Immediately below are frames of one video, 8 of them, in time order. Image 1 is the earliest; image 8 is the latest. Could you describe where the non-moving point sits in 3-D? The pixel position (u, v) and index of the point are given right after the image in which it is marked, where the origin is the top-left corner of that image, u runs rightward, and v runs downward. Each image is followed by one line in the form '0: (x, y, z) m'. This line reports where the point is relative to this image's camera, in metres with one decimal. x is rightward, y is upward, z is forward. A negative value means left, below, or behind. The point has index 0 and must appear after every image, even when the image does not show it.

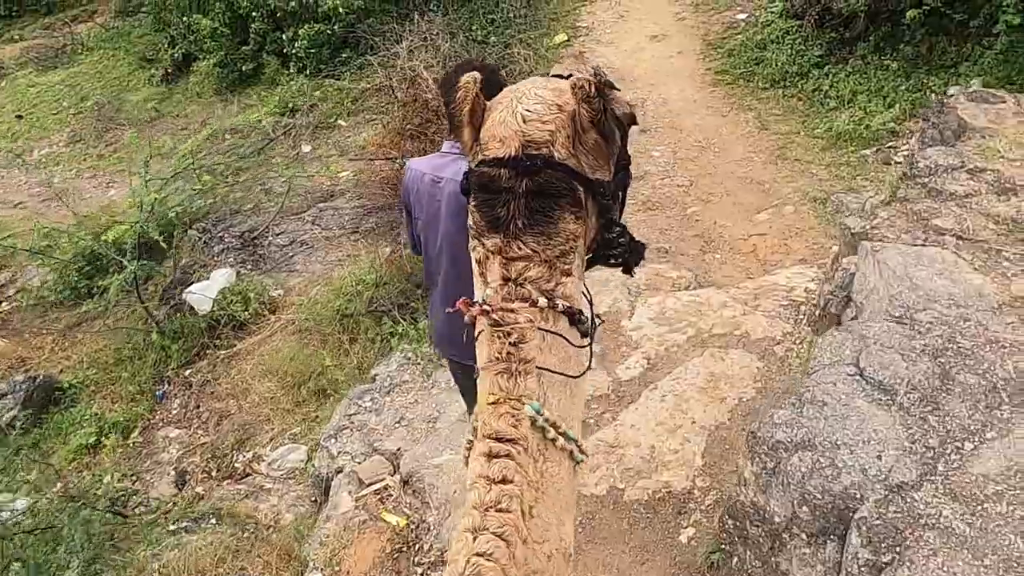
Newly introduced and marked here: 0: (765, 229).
0: (+2.4, +0.6, +7.3) m
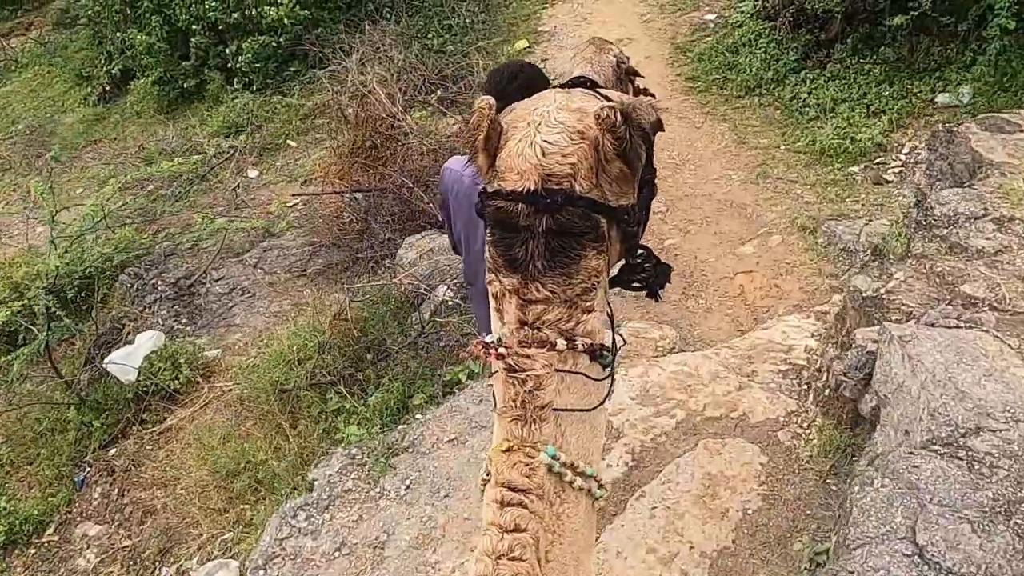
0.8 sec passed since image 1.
0: (+2.1, +0.2, +6.6) m
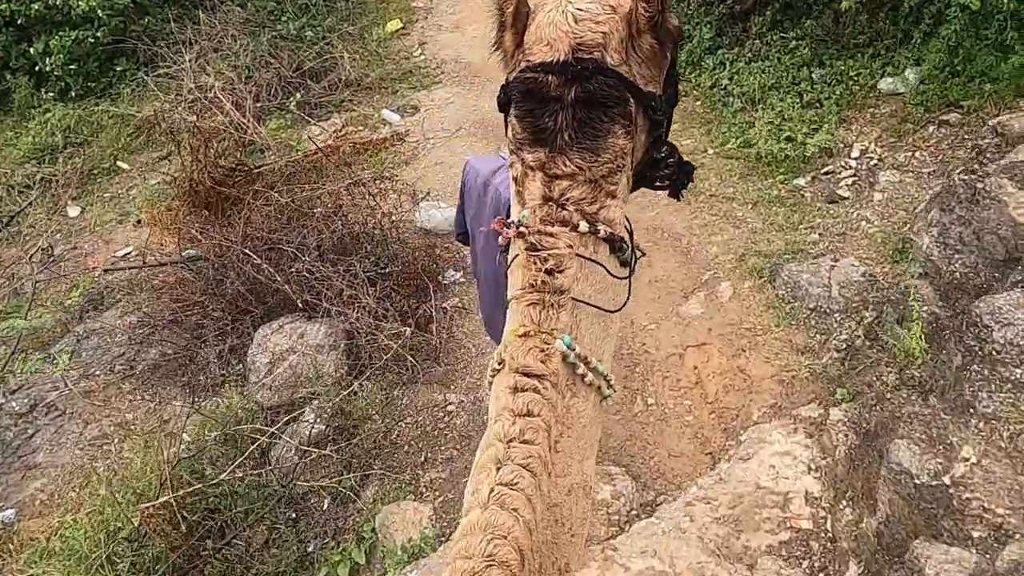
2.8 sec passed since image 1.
0: (+1.3, -0.3, +5.3) m
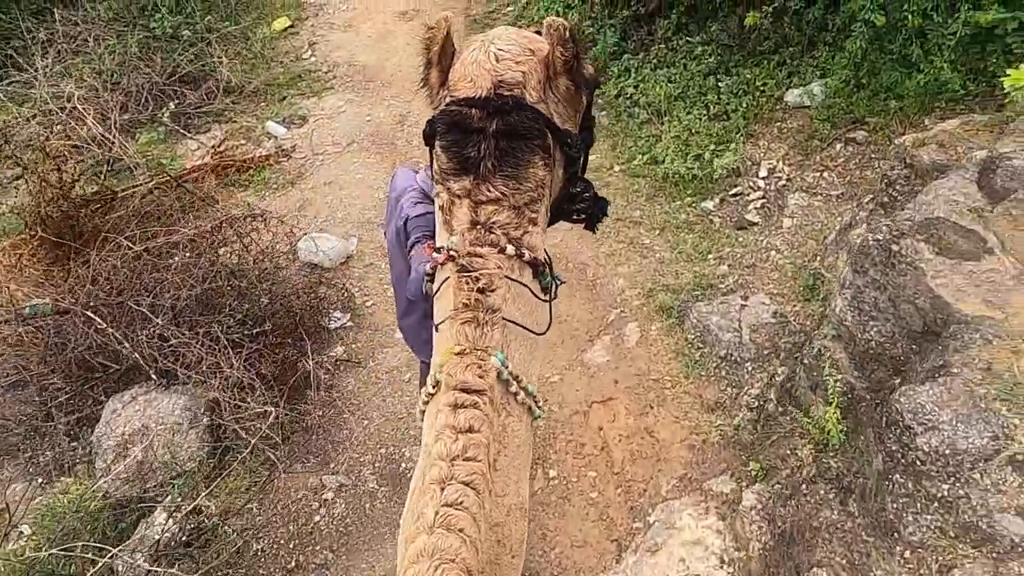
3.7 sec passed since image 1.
0: (+0.6, -0.6, +4.9) m
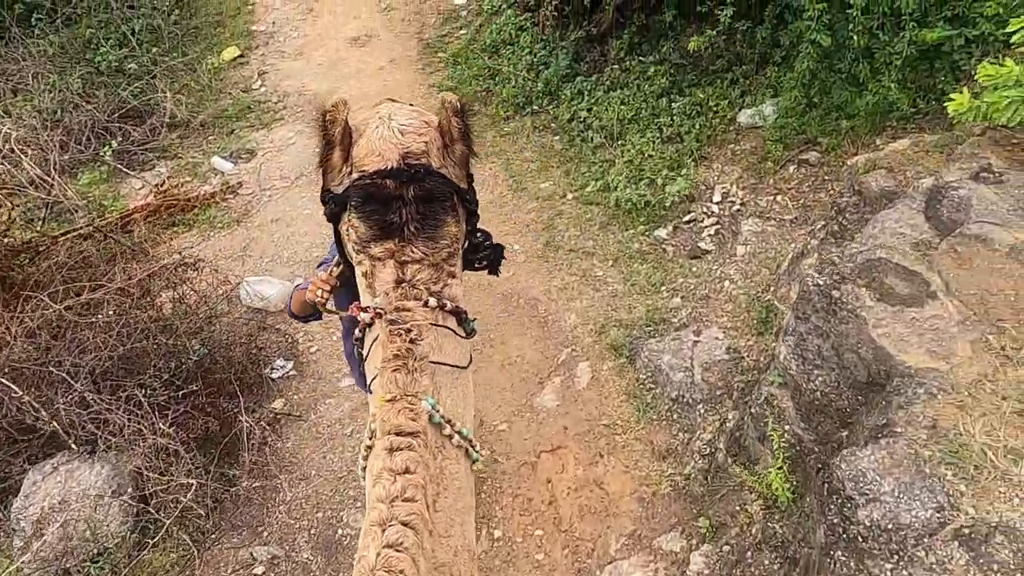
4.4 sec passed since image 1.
0: (+0.3, -0.9, +4.7) m
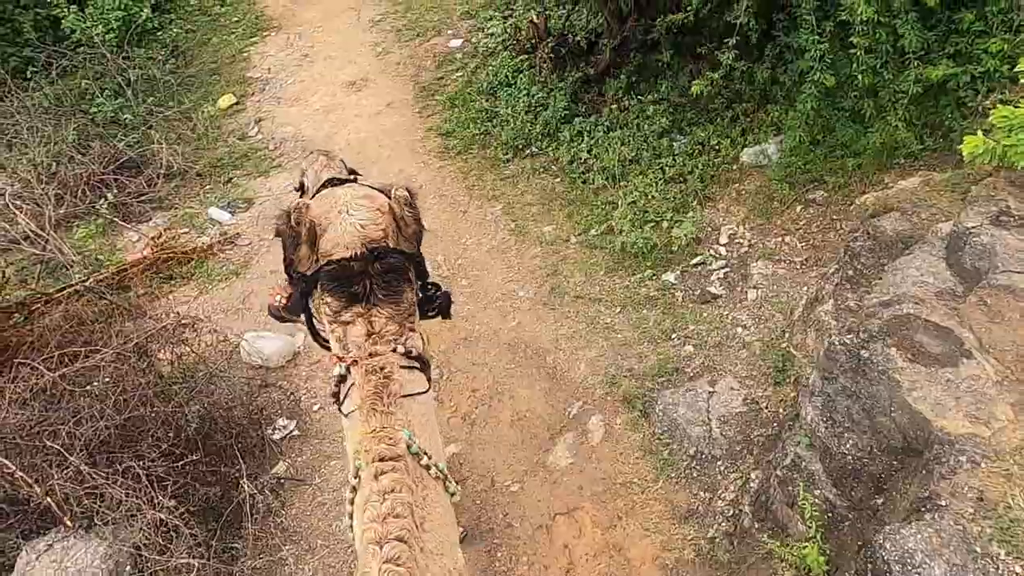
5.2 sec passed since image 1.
0: (+0.4, -1.2, +4.5) m
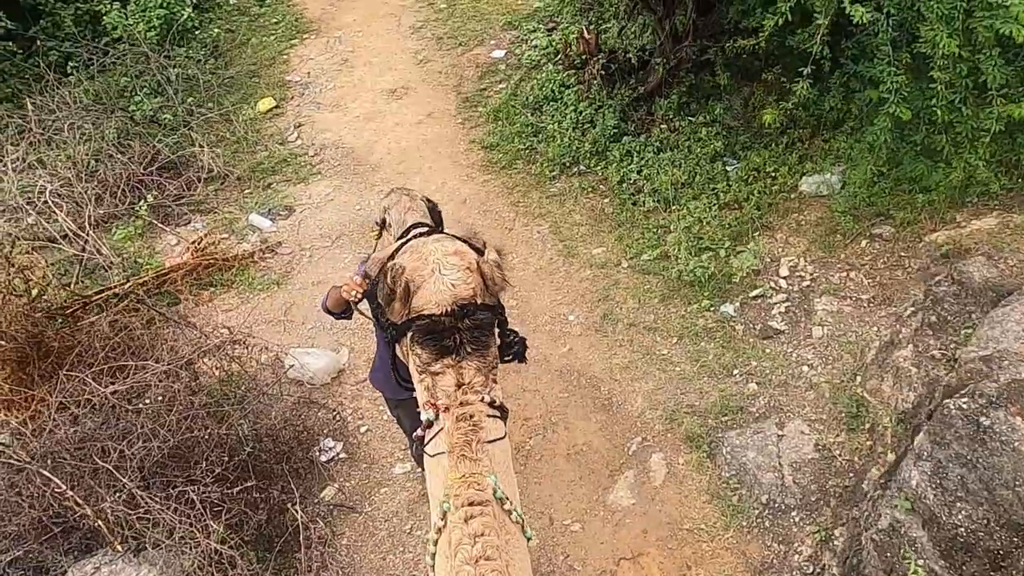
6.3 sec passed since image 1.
0: (+0.7, -1.4, +4.3) m
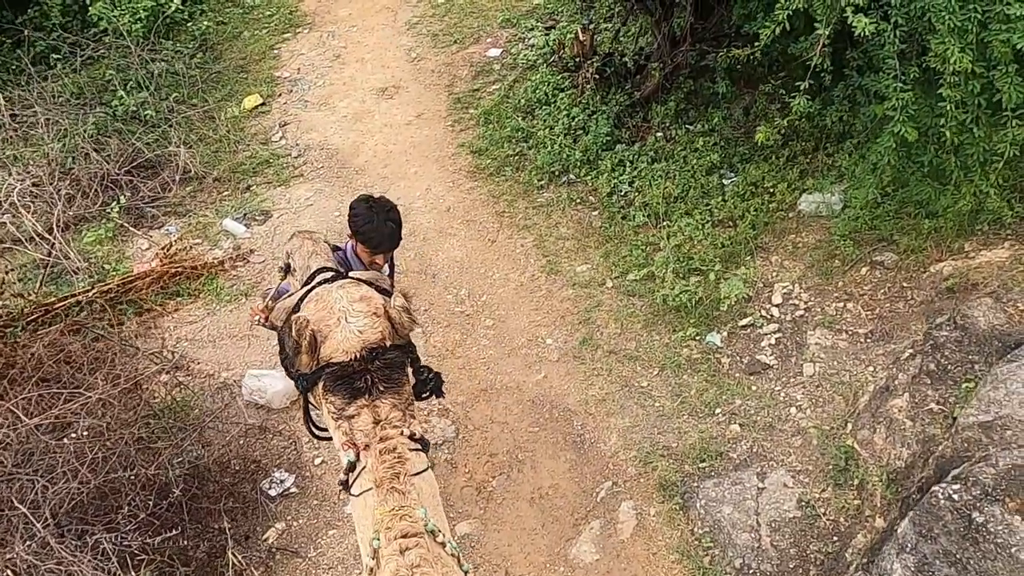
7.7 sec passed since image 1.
0: (+0.4, -1.6, +3.9) m
